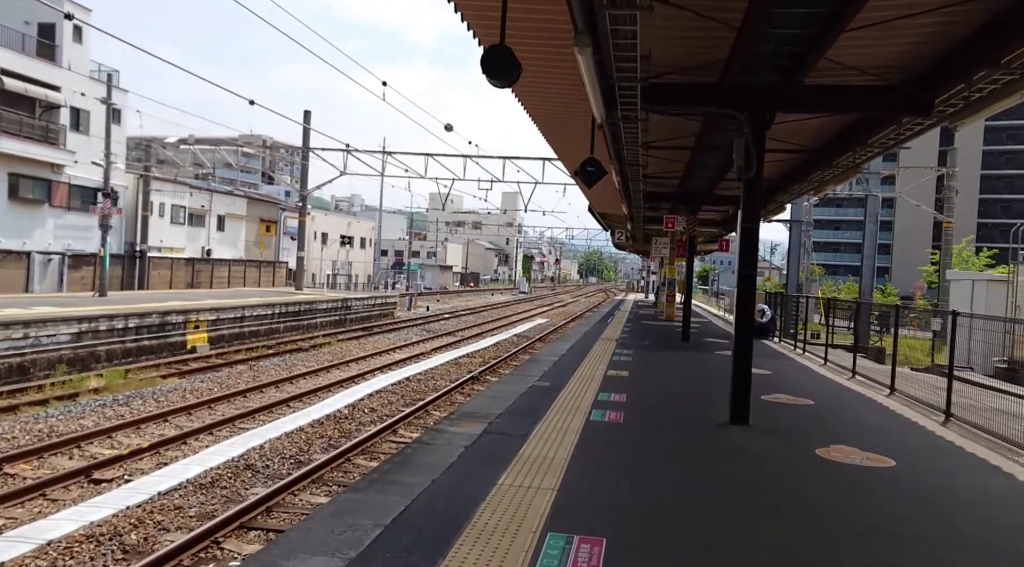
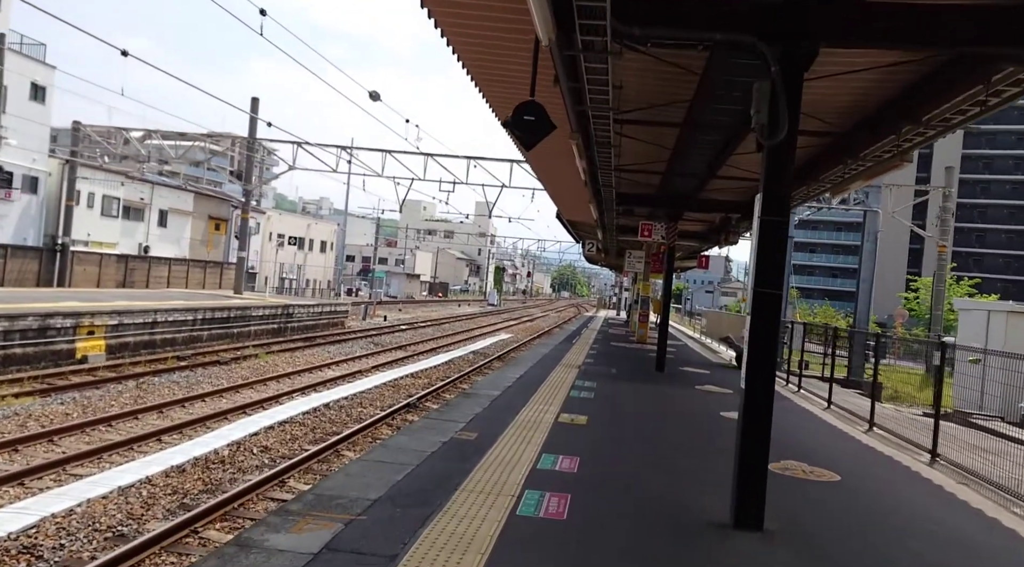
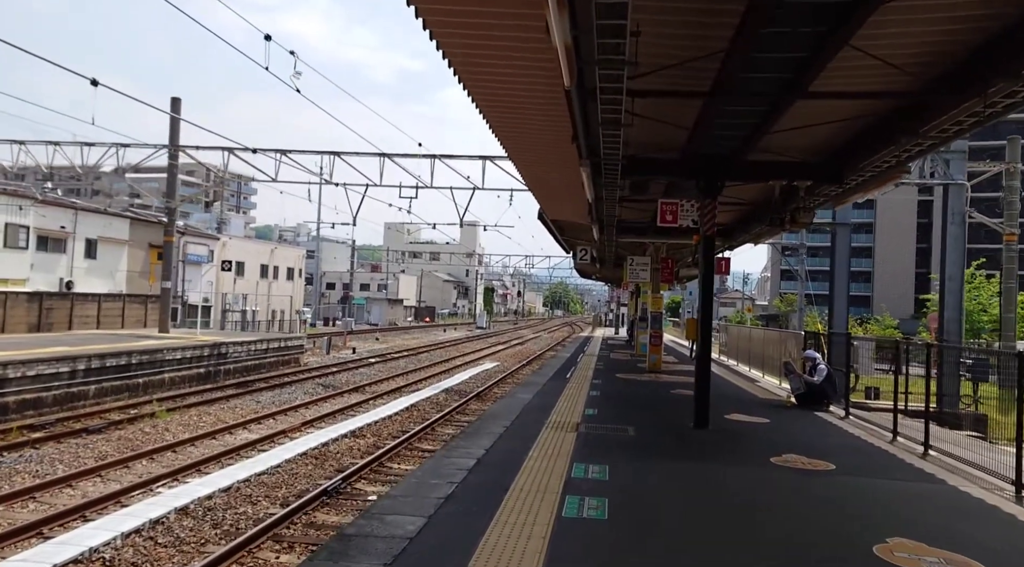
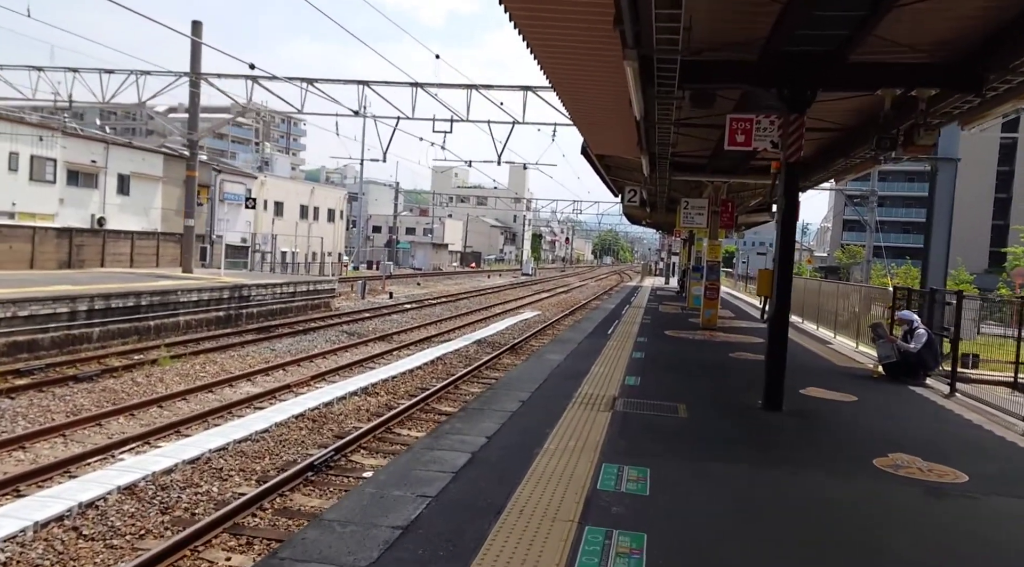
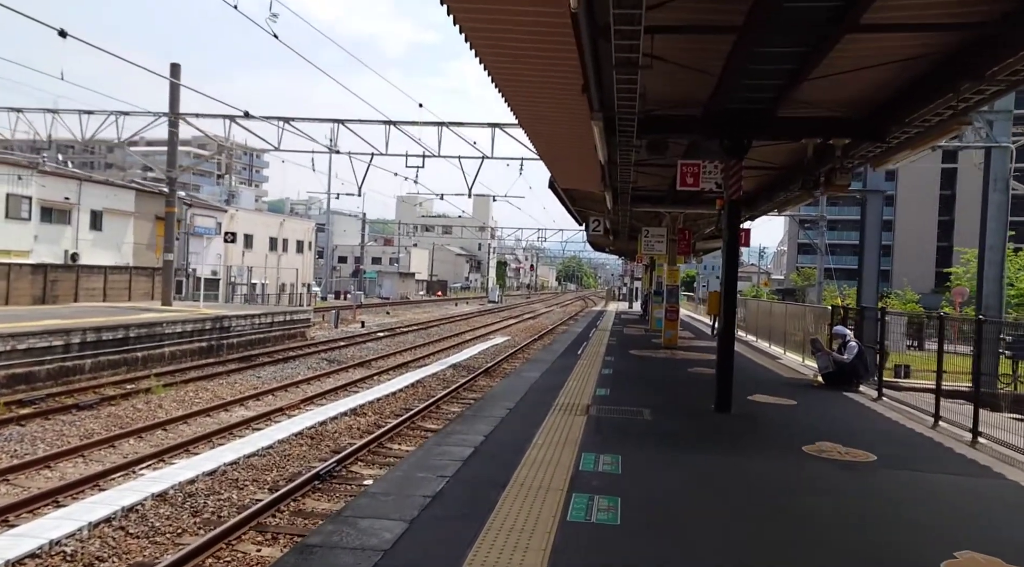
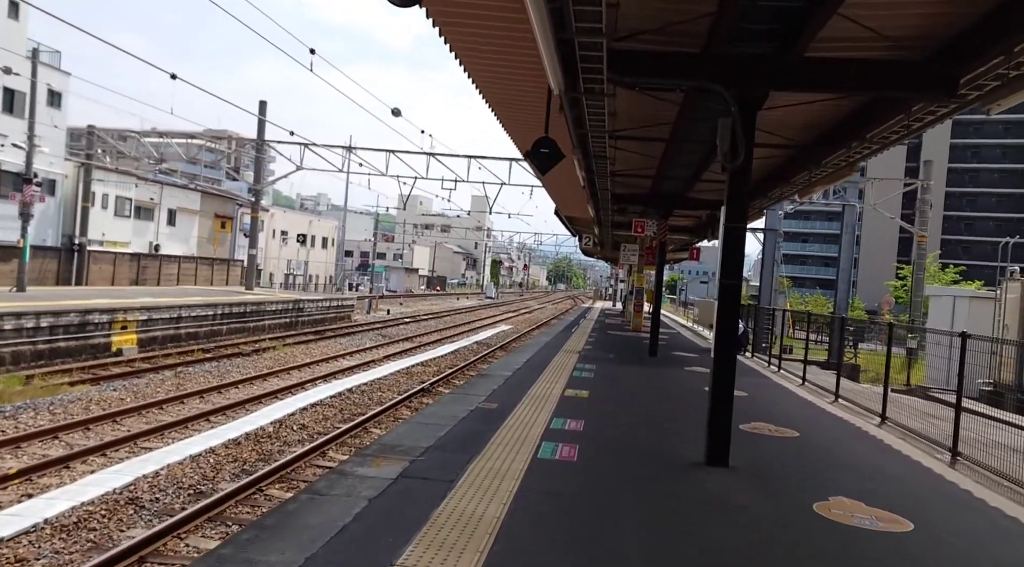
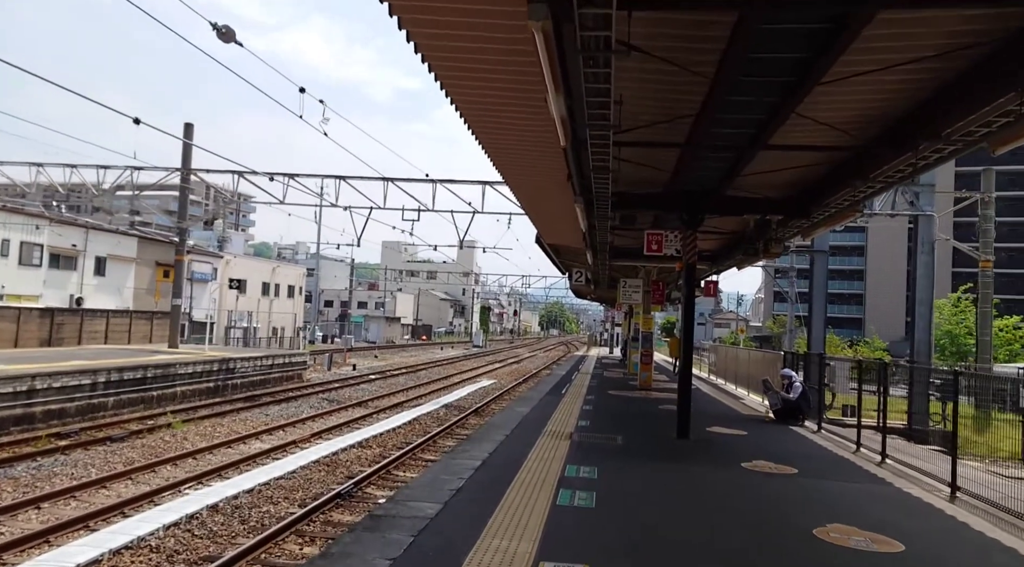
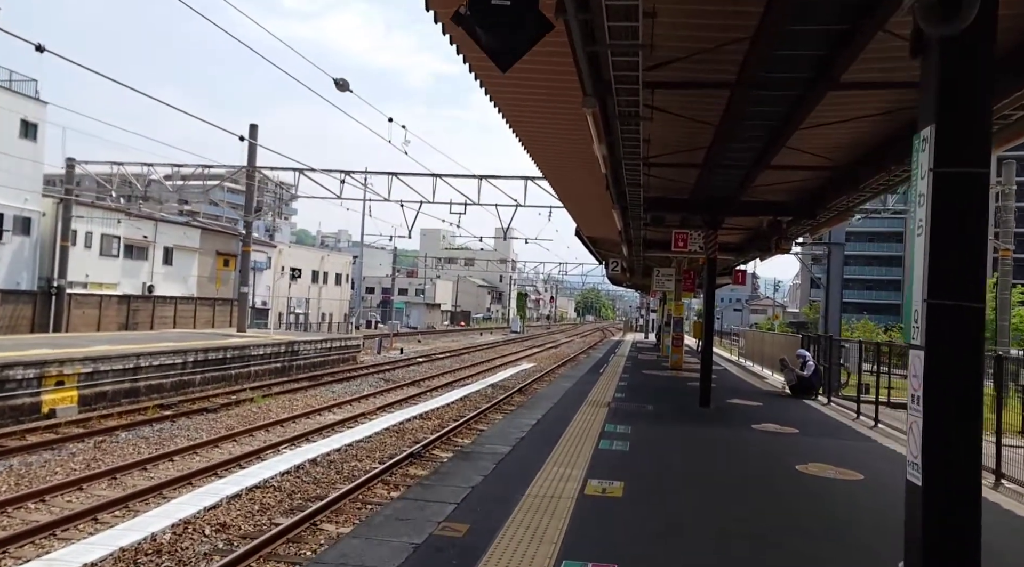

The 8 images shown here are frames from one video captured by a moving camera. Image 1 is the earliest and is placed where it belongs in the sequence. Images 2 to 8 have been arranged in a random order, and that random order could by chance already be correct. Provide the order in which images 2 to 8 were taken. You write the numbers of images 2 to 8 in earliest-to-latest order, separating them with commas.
6, 2, 8, 7, 3, 5, 4
